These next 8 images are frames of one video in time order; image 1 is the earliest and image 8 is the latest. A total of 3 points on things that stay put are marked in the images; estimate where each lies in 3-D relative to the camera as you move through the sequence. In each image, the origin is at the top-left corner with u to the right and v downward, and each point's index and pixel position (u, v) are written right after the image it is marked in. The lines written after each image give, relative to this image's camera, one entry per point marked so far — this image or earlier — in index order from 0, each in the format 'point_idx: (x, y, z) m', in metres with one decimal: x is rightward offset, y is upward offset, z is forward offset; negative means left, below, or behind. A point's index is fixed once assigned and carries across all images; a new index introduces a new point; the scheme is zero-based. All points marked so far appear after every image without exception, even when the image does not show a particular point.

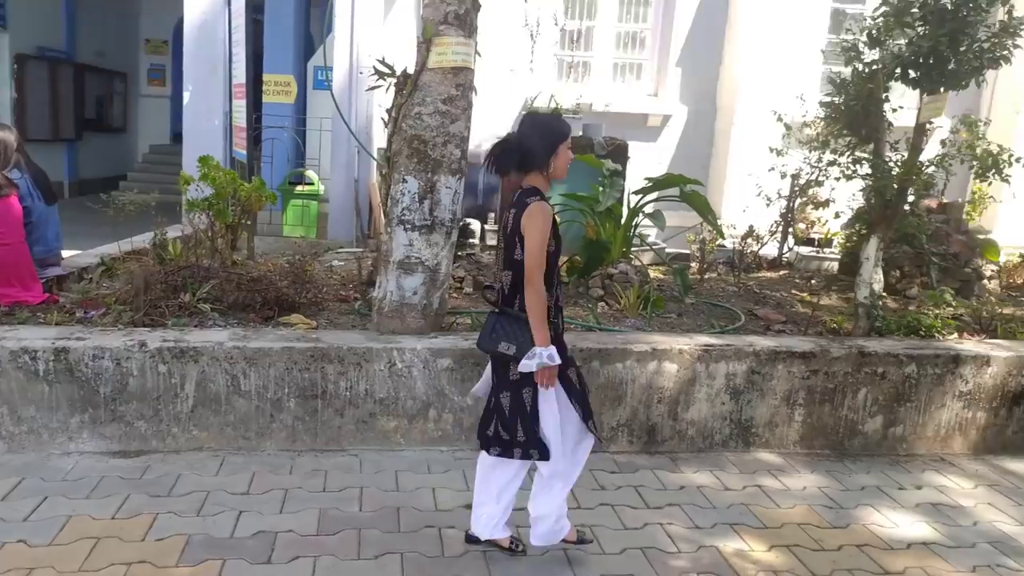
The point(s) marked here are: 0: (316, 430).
0: (-0.9, -0.7, +3.6) m
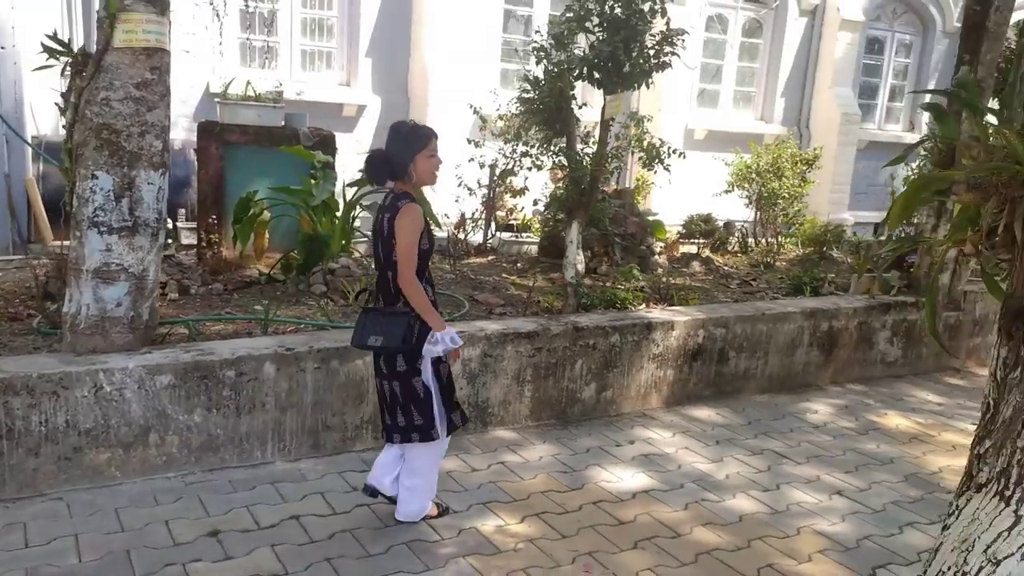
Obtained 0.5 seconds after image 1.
0: (-2.0, -0.7, +3.0) m
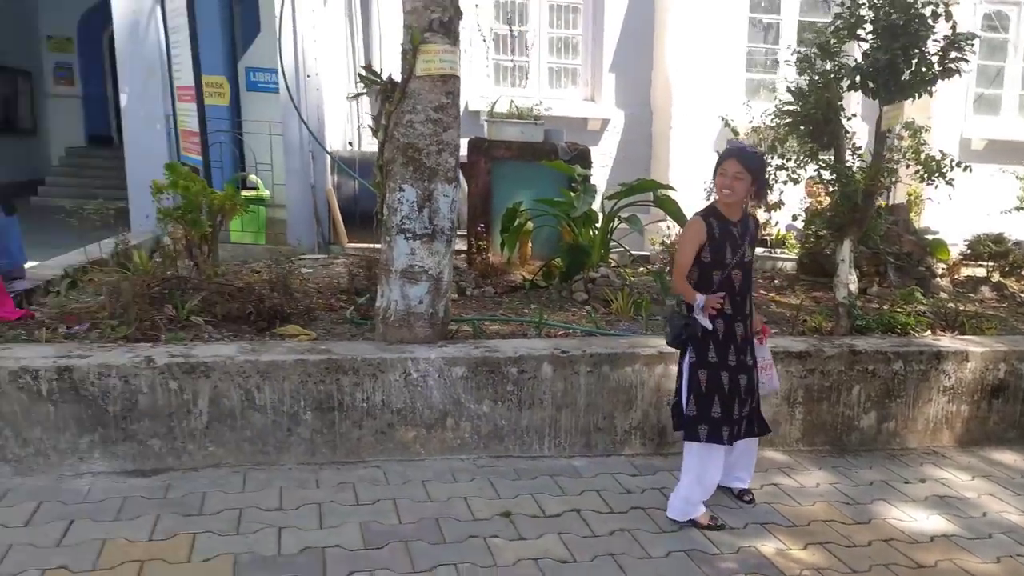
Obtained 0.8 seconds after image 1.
0: (-0.8, -0.7, +3.5) m
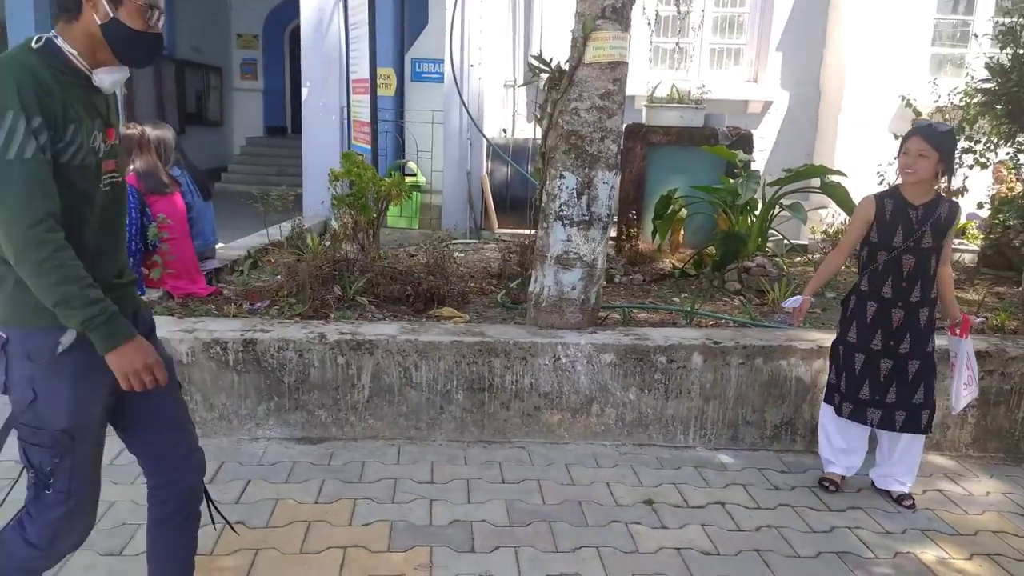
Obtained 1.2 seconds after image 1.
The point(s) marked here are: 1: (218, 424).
0: (-0.1, -0.6, +3.7) m
1: (-1.4, -0.6, +3.6) m
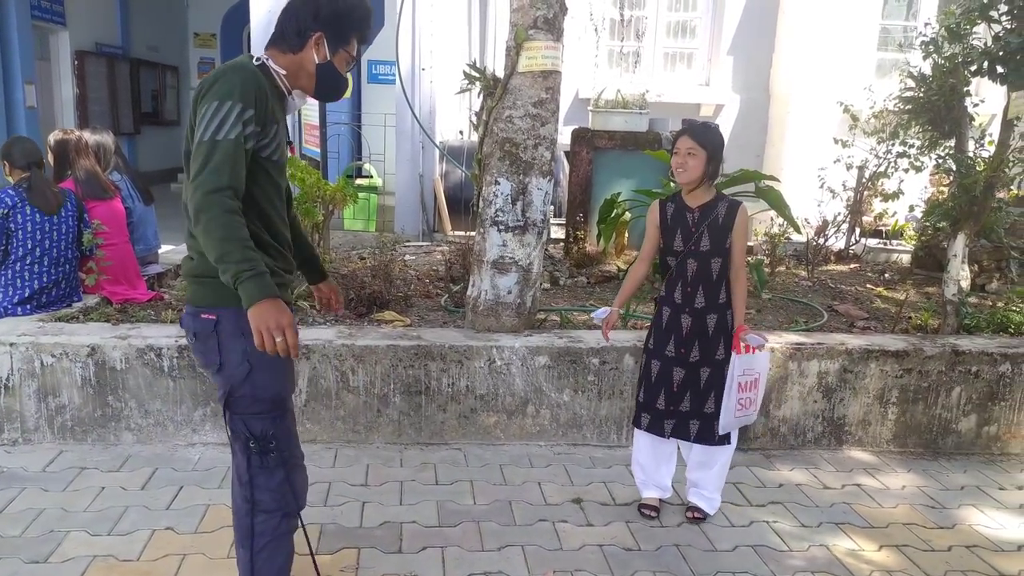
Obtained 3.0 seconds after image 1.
0: (-0.5, -0.7, +3.8) m
1: (-1.7, -0.7, +3.6) m
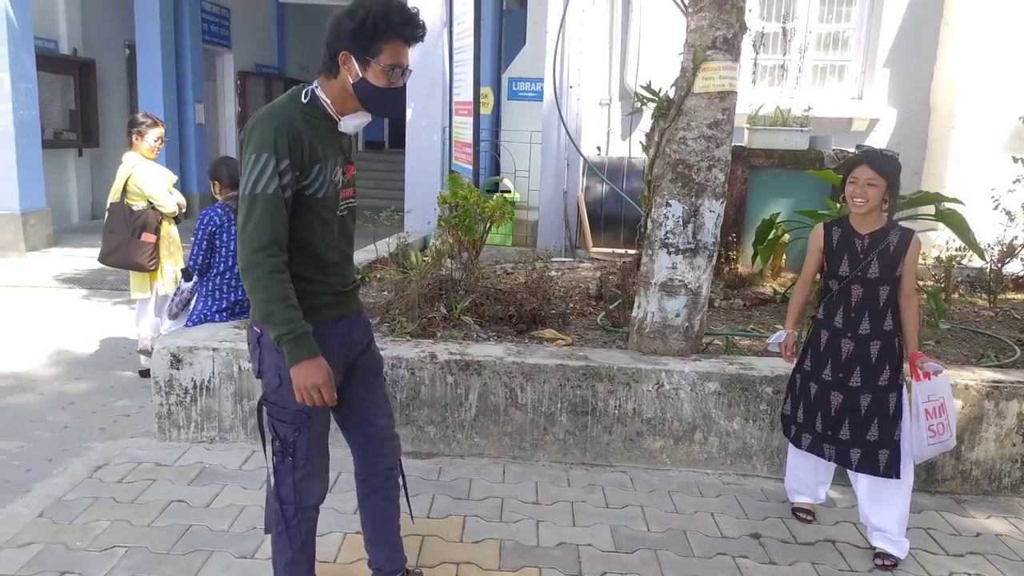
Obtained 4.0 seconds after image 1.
0: (+0.4, -0.8, +3.8) m
1: (-0.9, -0.7, +3.8) m
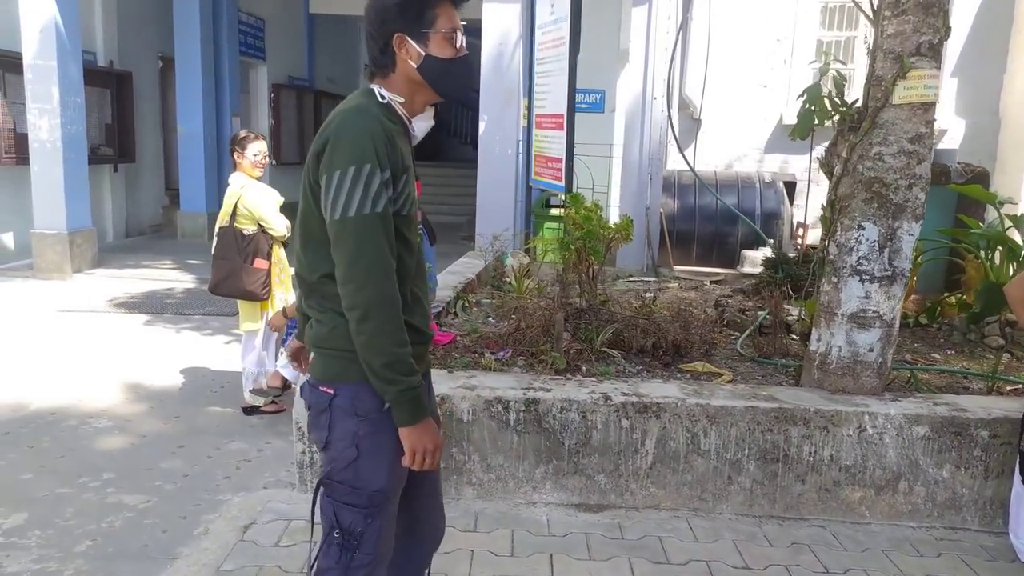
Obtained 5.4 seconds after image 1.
0: (+1.2, -0.9, +3.4) m
1: (-0.1, -0.9, +3.4) m
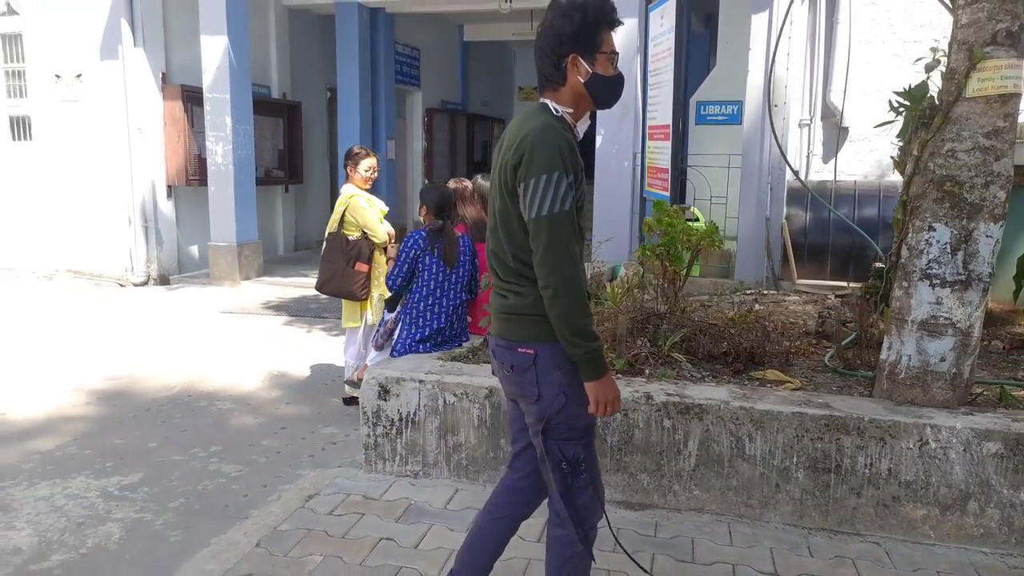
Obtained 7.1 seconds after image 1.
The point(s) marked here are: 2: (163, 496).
0: (+1.3, -0.9, +3.2) m
1: (+0.1, -0.9, +3.5) m
2: (-1.6, -1.0, +3.6) m
